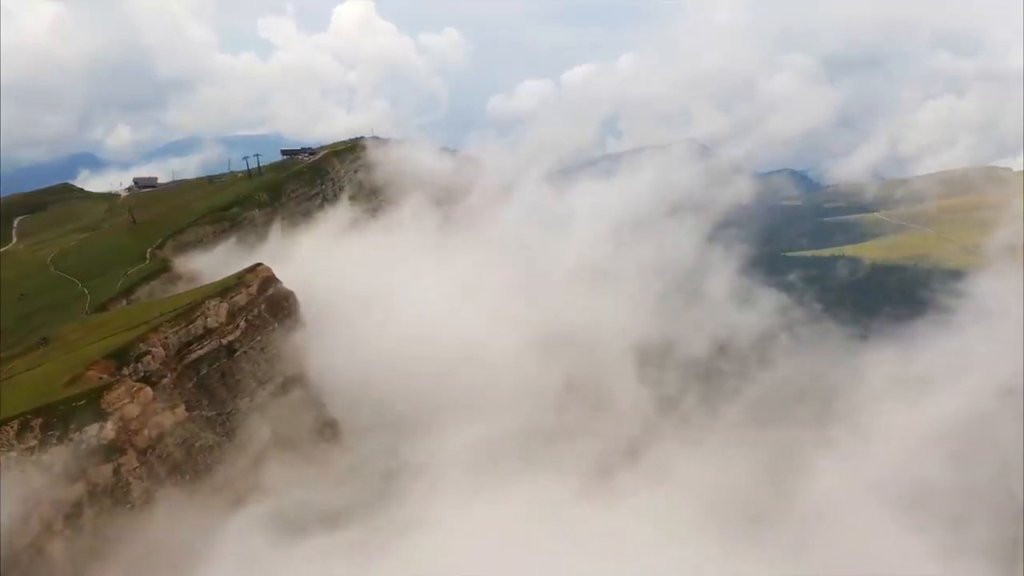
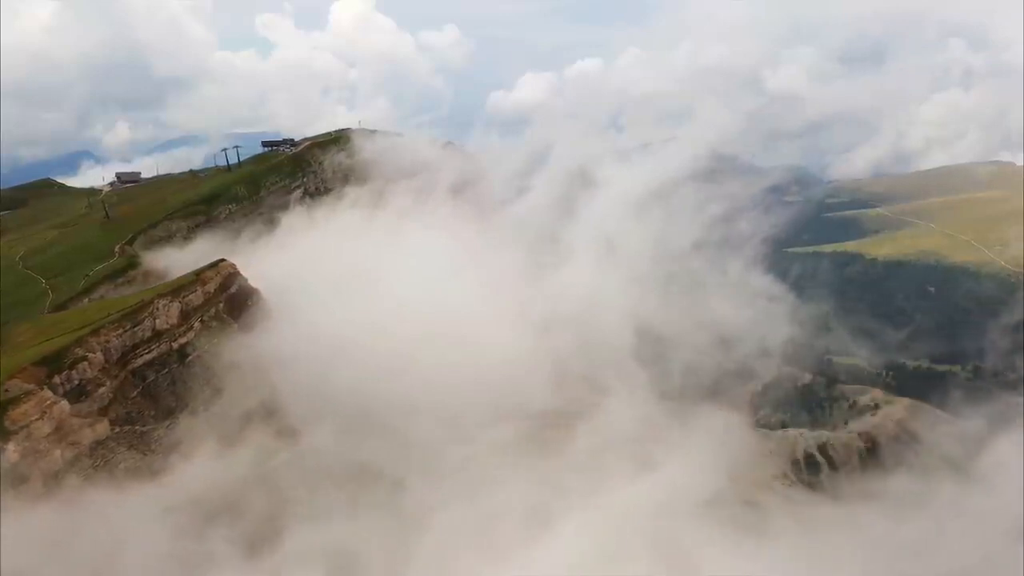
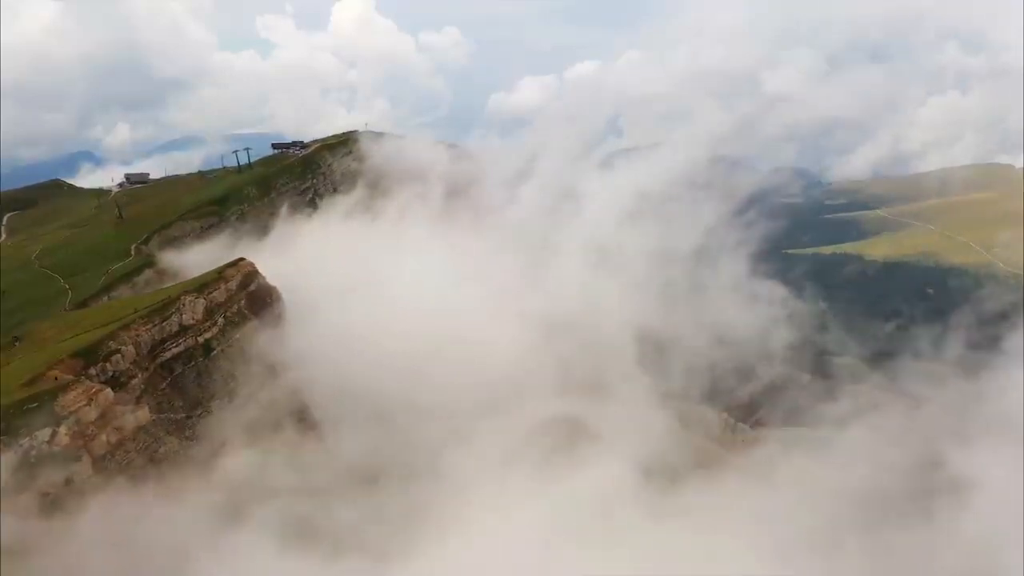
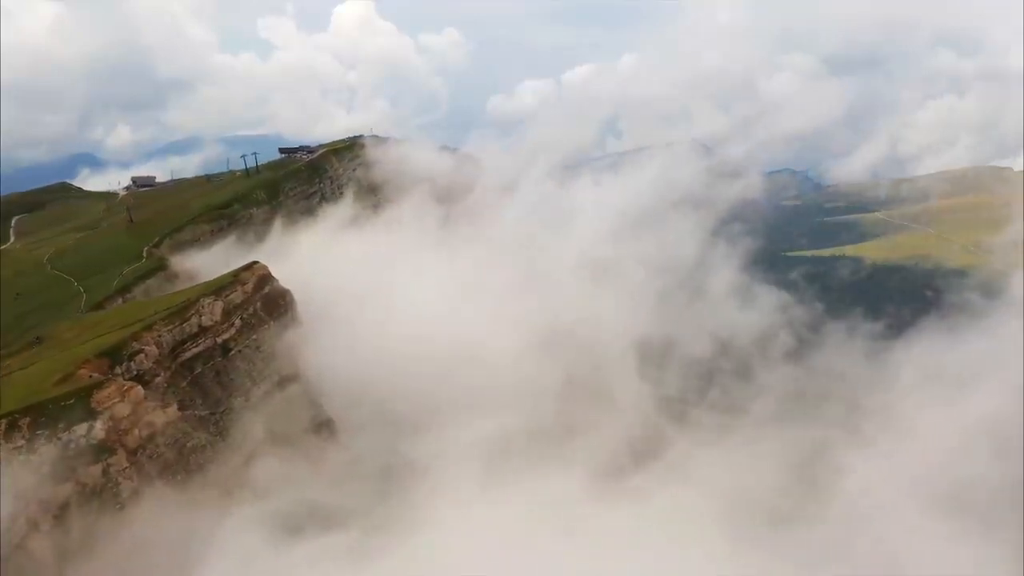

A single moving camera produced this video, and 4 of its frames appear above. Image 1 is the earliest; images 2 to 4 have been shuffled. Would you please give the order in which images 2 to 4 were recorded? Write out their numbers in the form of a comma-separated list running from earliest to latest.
4, 3, 2
